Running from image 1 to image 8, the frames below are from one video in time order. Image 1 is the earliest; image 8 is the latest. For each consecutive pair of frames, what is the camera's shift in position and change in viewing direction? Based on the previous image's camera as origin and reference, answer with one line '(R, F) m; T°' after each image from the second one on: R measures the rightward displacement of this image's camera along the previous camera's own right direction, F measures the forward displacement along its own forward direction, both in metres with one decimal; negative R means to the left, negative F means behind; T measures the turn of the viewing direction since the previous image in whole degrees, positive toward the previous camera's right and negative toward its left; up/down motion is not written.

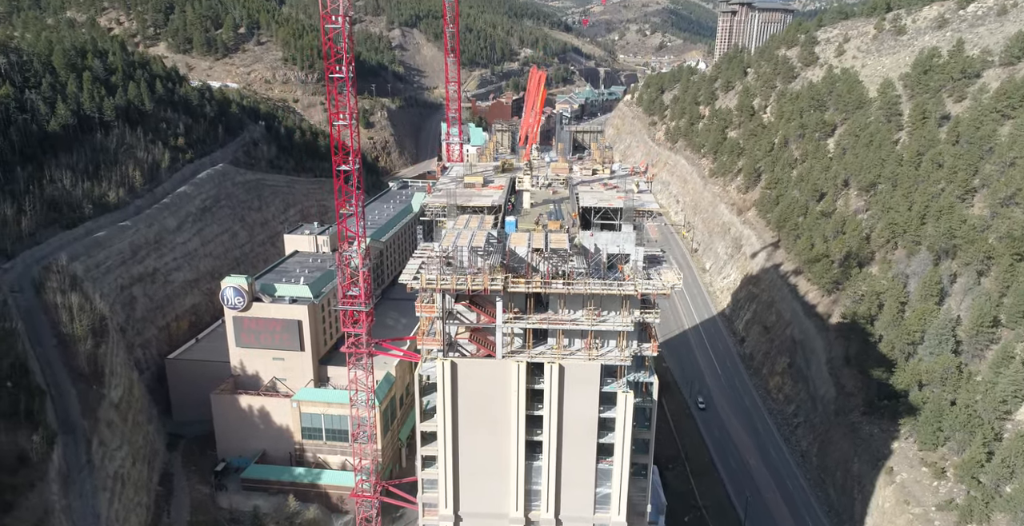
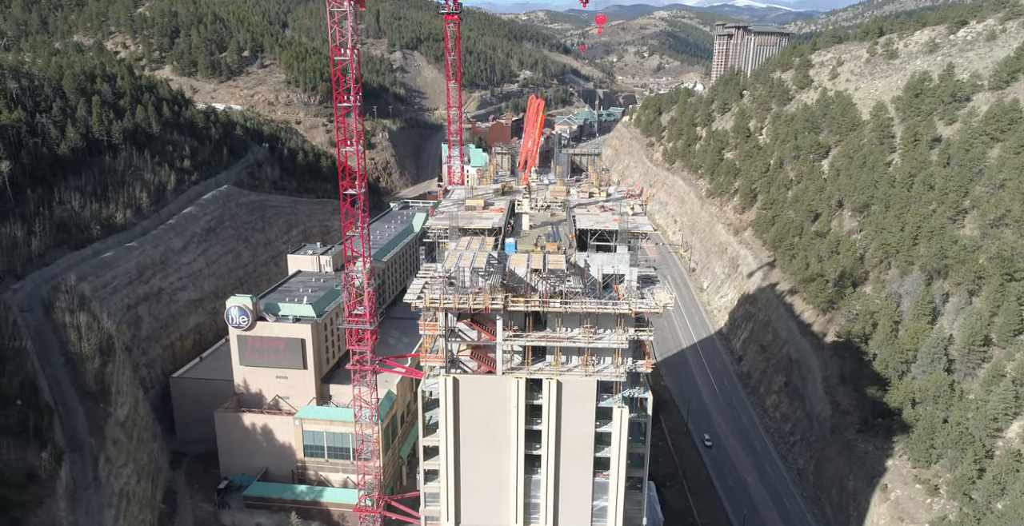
(0.0, -0.8) m; 0°
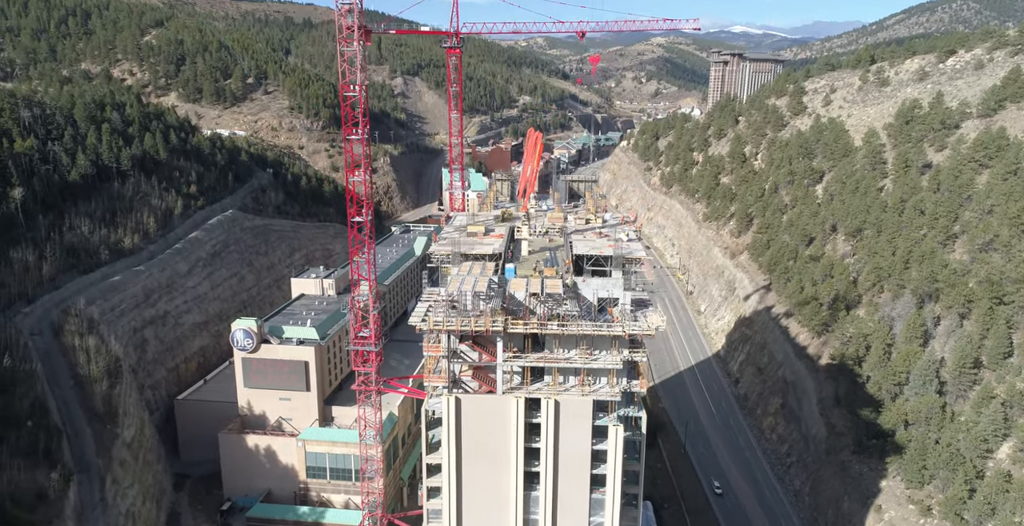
(0.0, -0.9) m; 0°
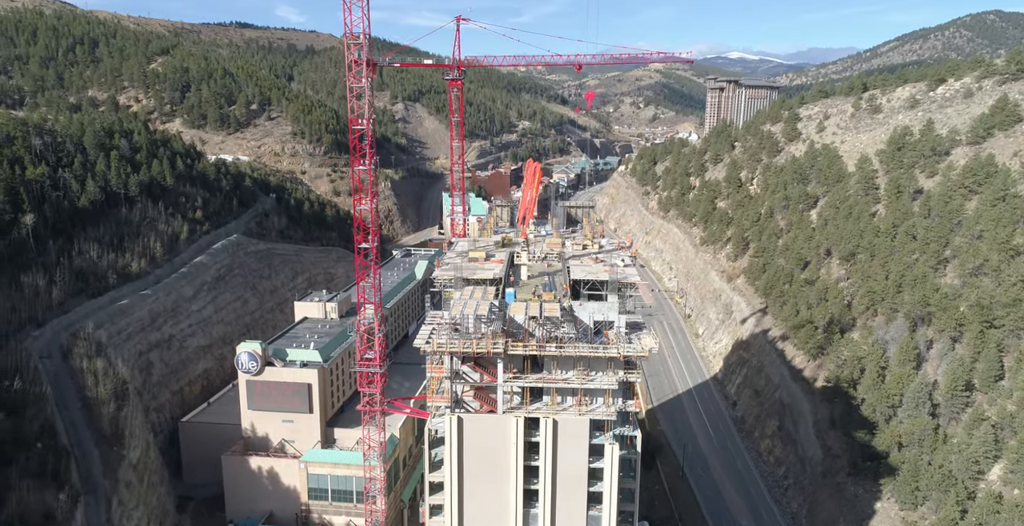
(0.0, -0.9) m; 0°
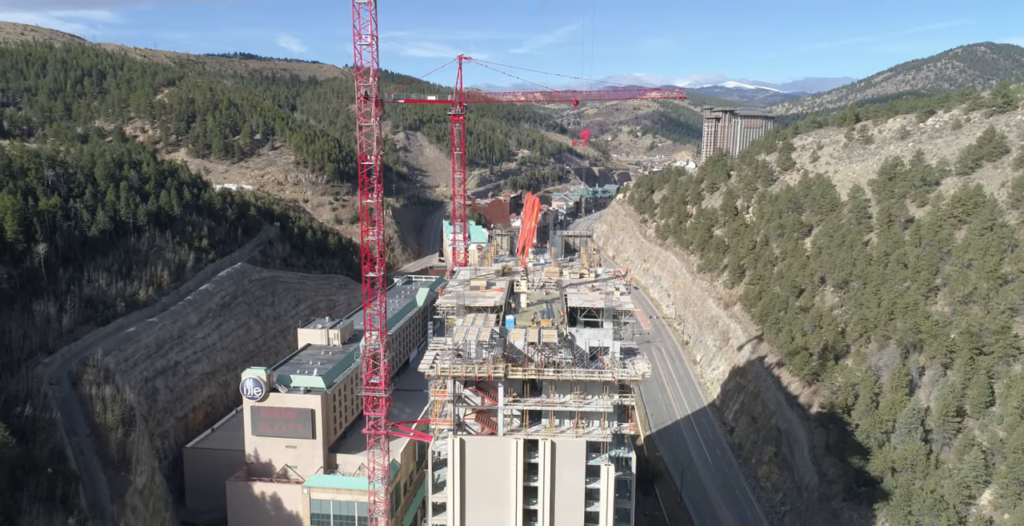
(0.0, -1.1) m; 0°
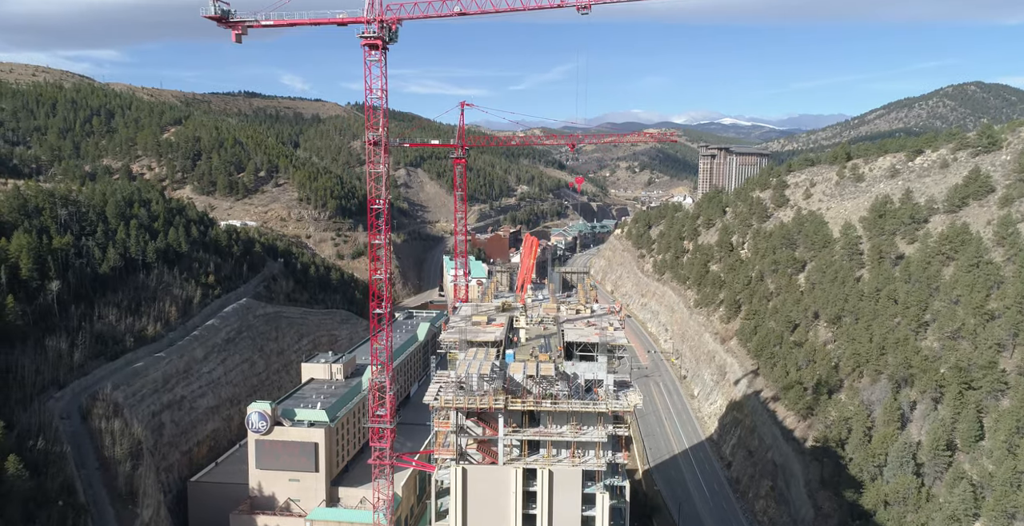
(0.0, -1.3) m; 0°
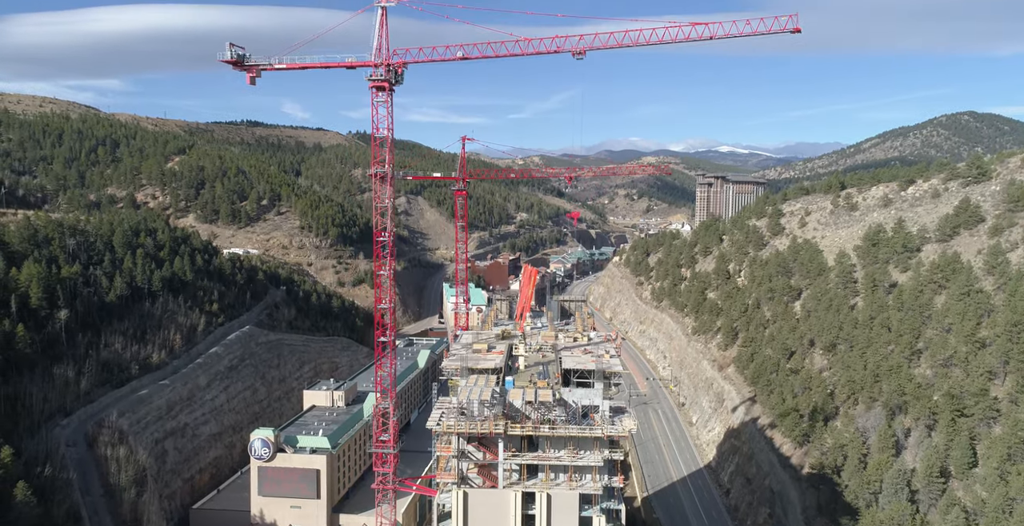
(0.0, -1.0) m; 0°
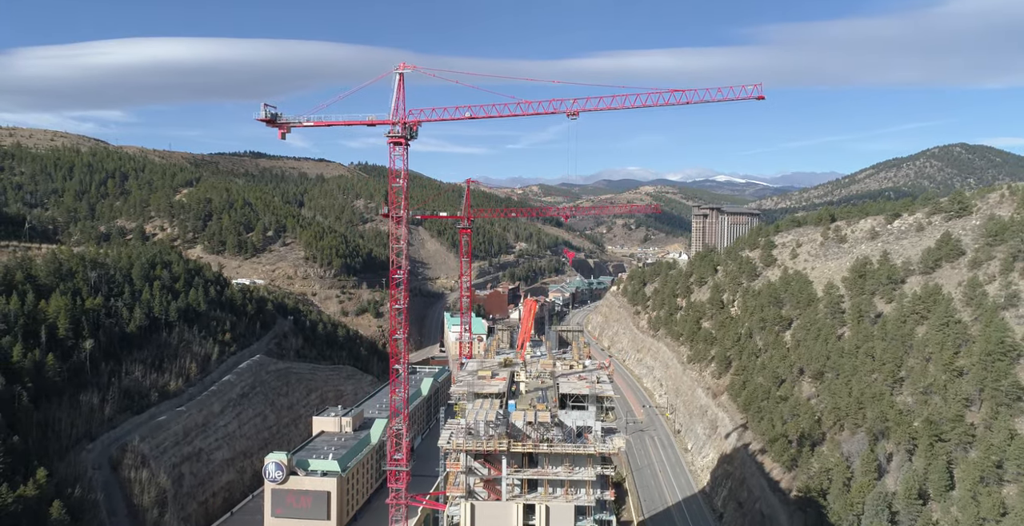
(-0.1, -2.8) m; 0°
